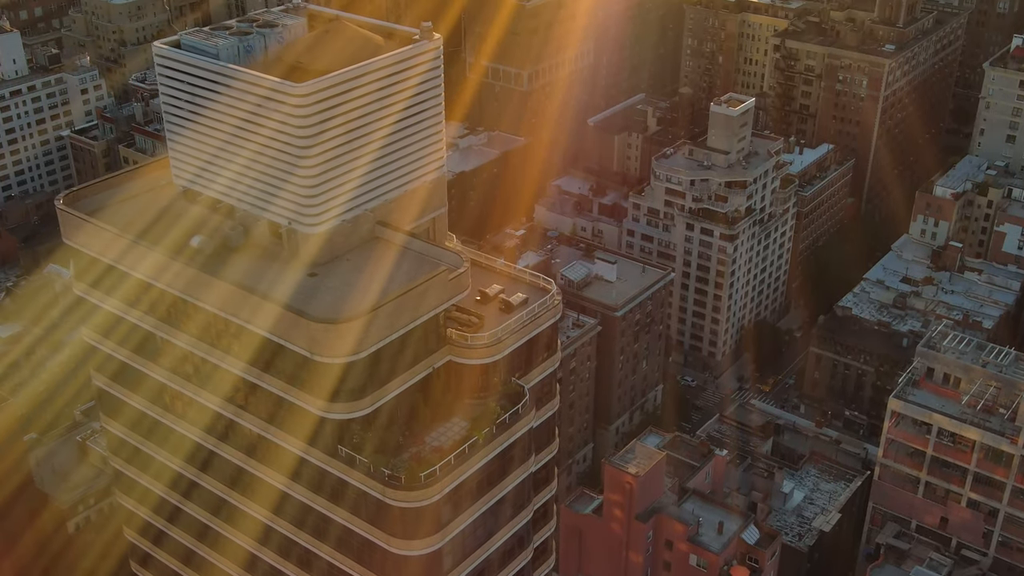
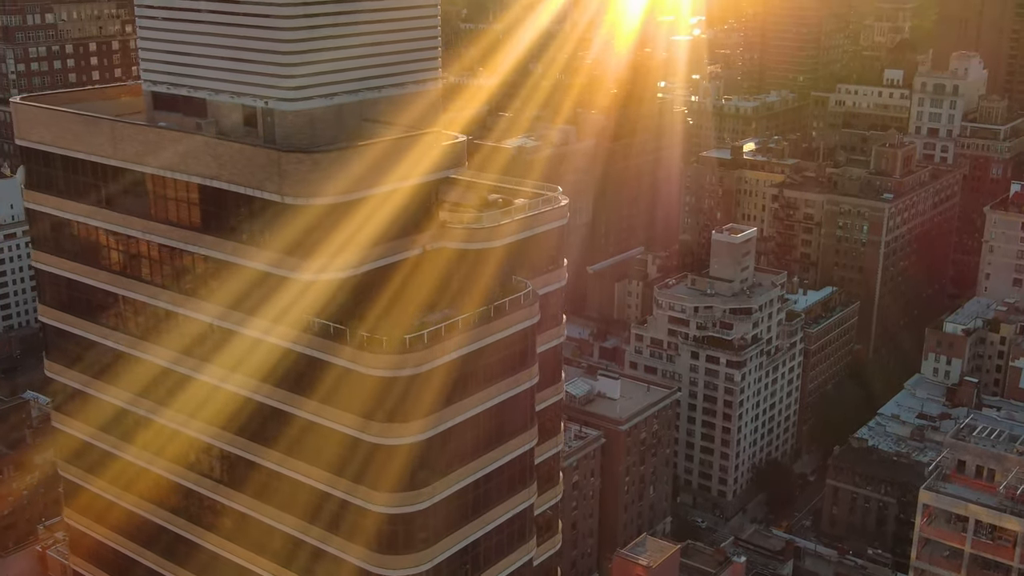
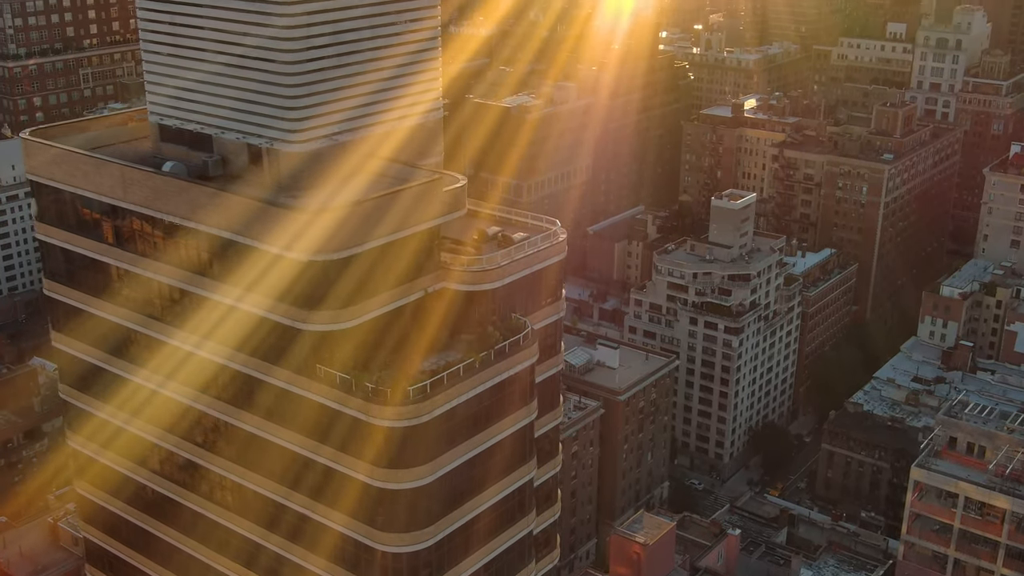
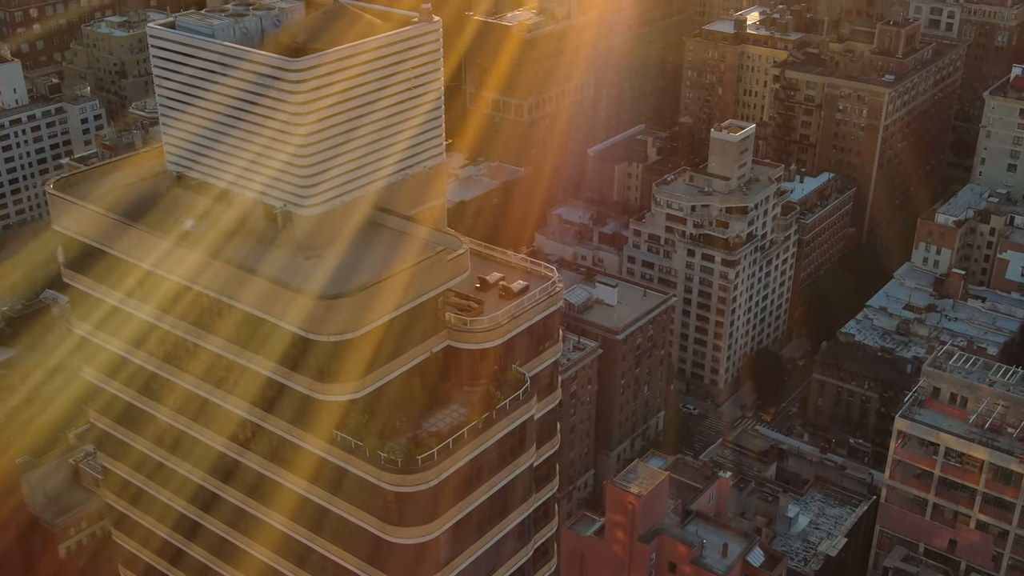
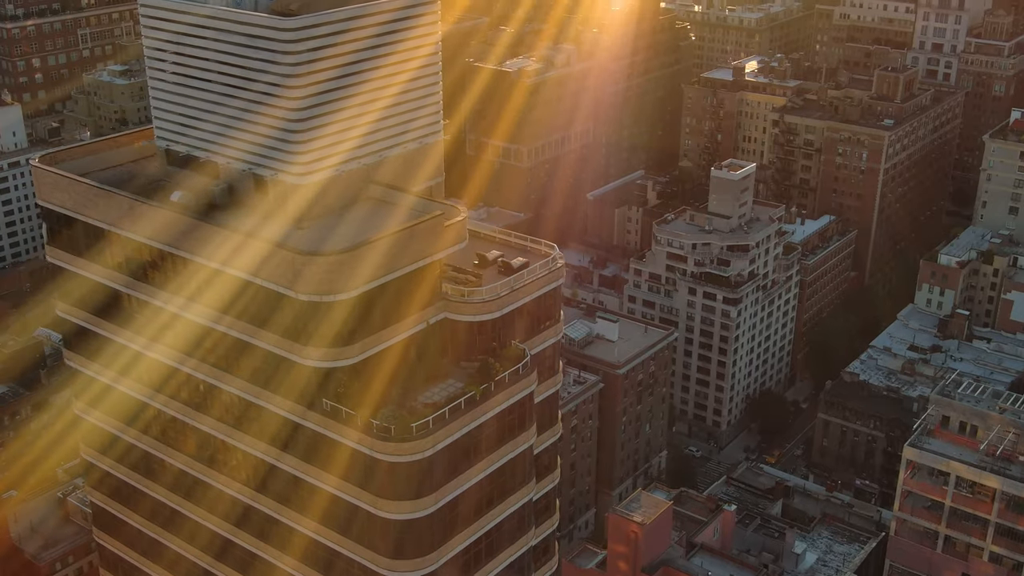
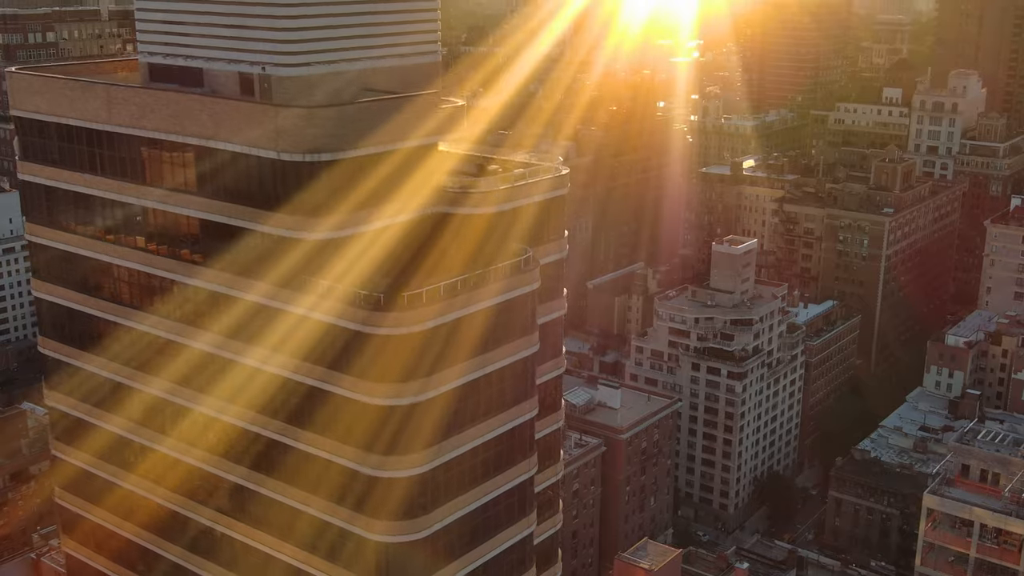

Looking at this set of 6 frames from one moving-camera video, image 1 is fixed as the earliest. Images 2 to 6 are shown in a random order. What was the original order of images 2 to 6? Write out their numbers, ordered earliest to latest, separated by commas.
4, 5, 3, 2, 6
